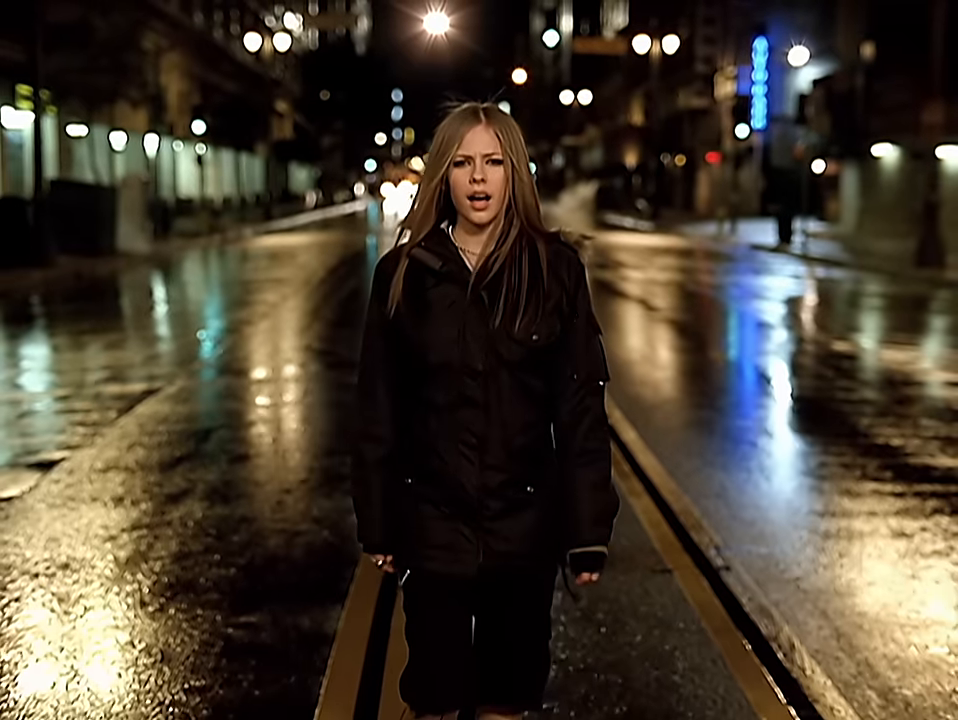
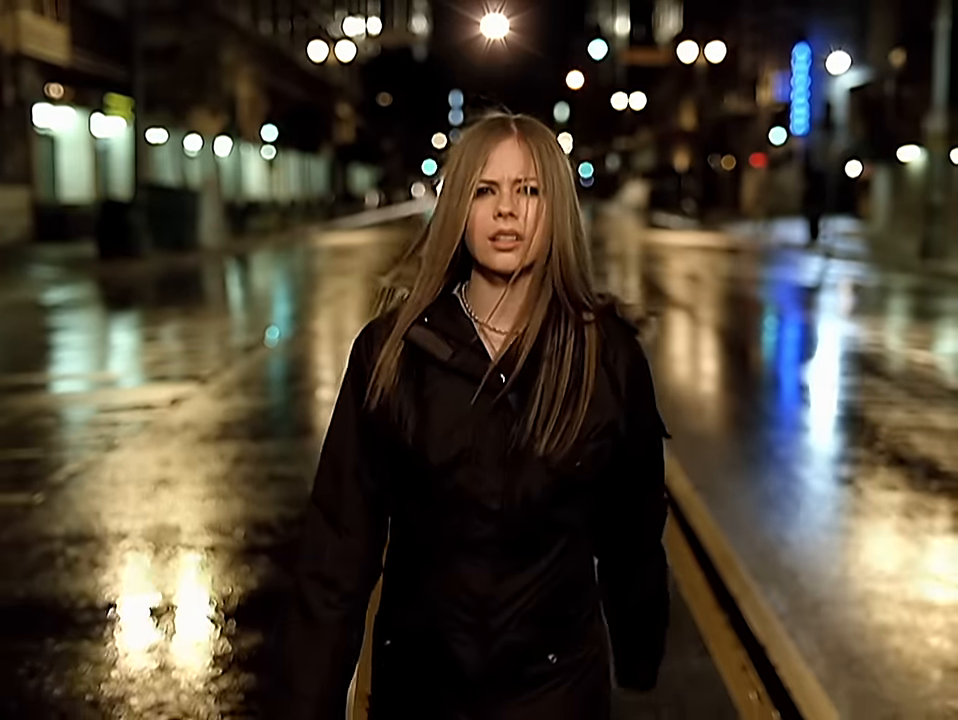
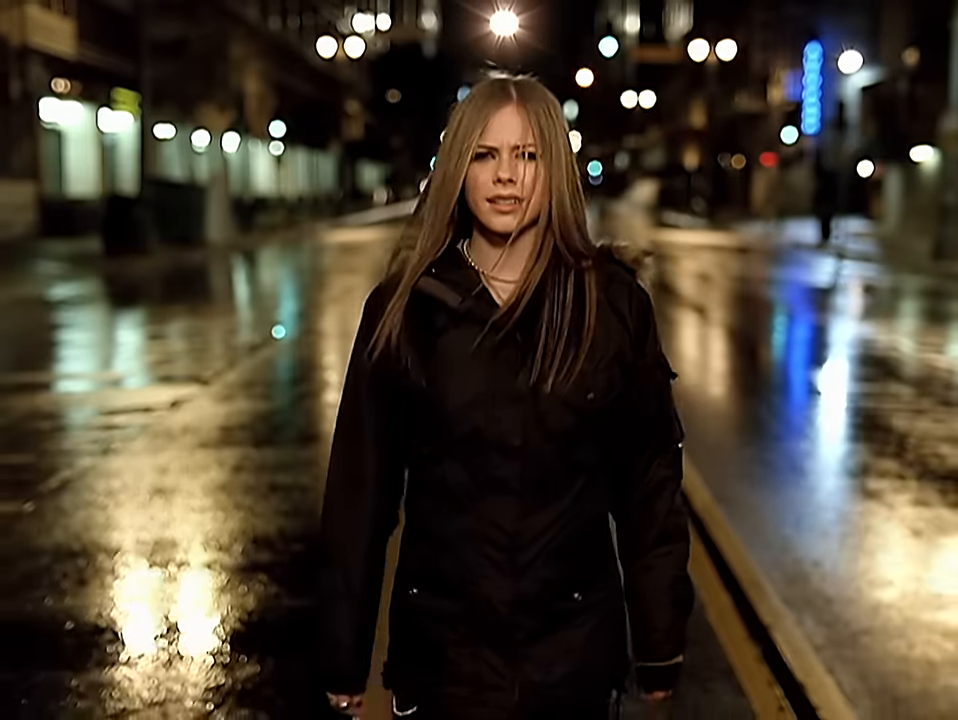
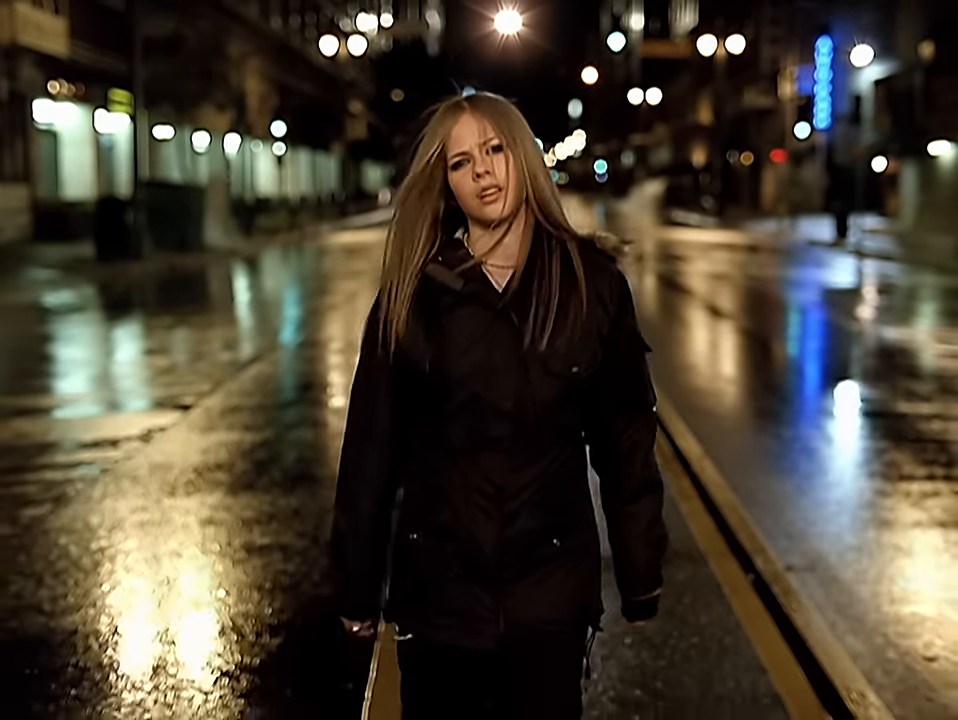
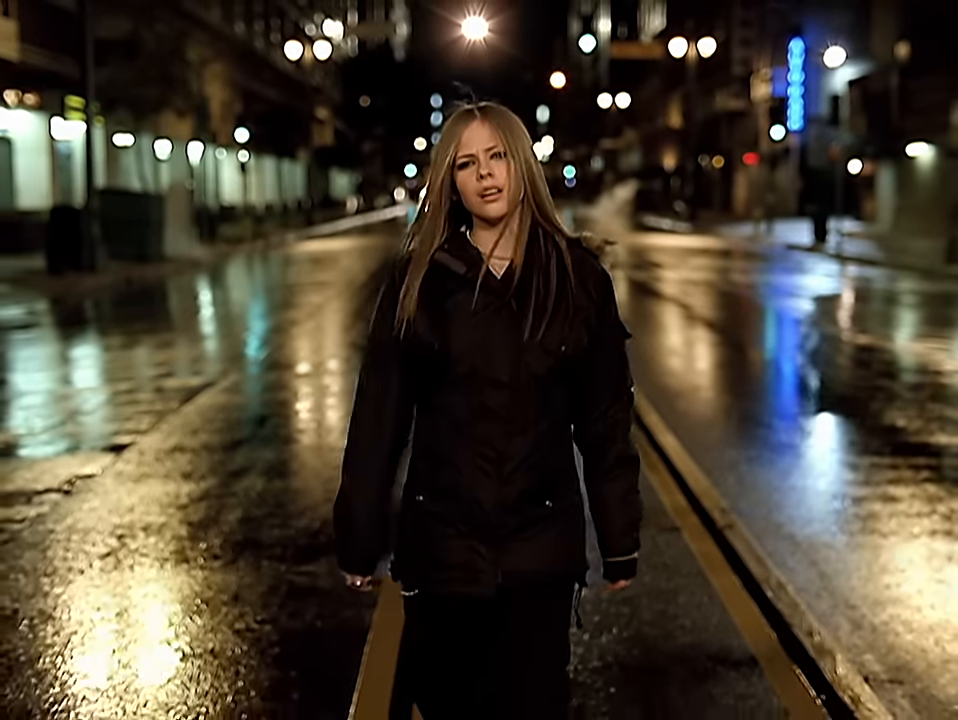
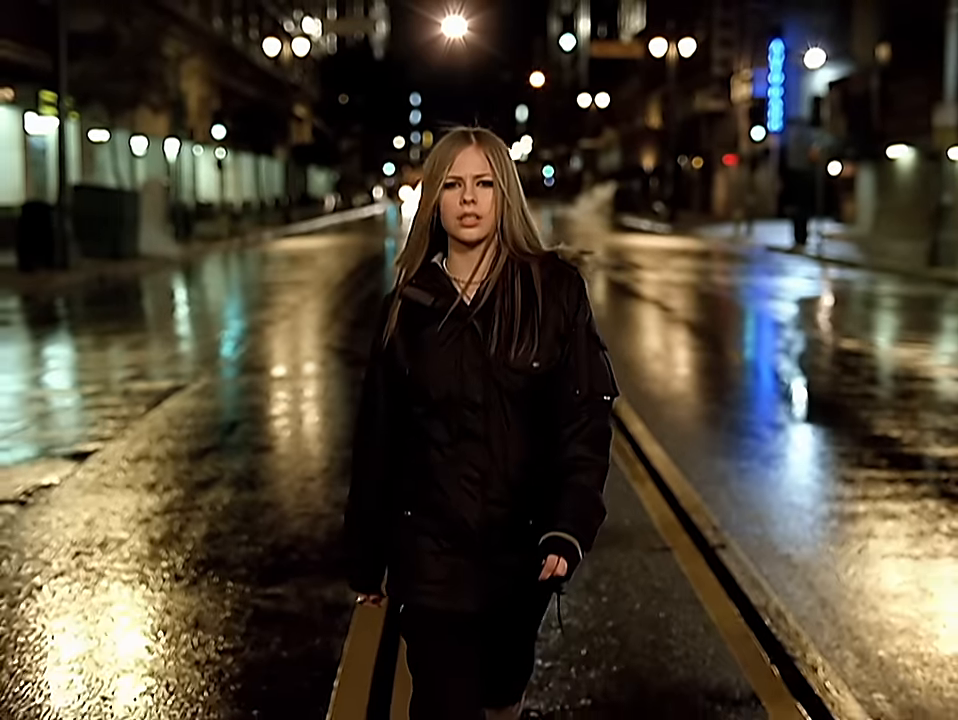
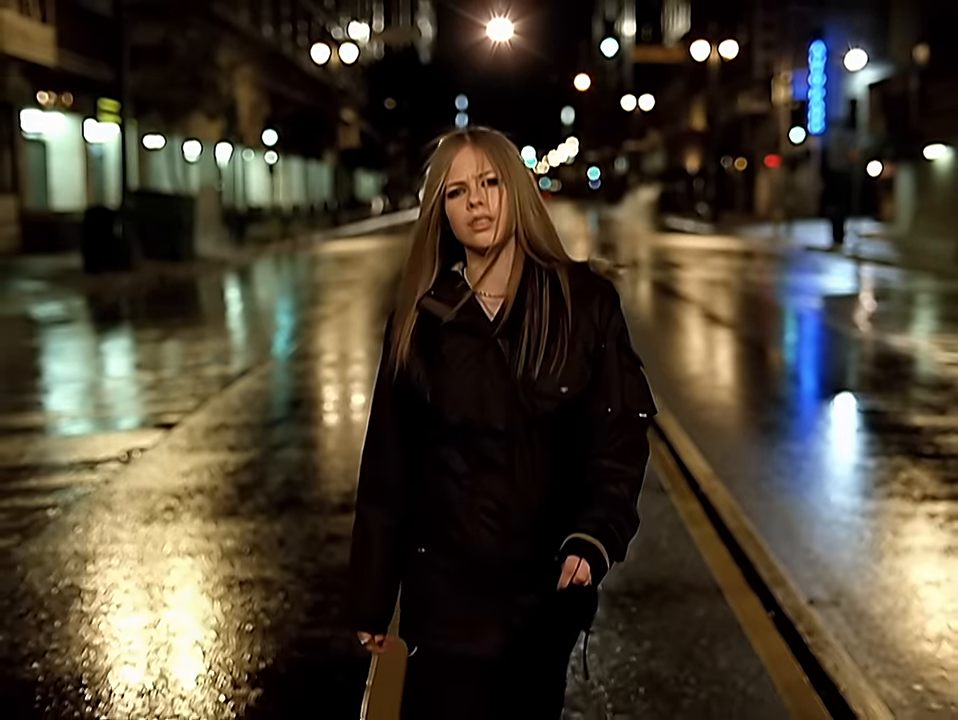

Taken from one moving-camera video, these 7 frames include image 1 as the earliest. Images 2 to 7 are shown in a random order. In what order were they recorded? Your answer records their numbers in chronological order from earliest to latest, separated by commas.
6, 5, 7, 4, 3, 2
